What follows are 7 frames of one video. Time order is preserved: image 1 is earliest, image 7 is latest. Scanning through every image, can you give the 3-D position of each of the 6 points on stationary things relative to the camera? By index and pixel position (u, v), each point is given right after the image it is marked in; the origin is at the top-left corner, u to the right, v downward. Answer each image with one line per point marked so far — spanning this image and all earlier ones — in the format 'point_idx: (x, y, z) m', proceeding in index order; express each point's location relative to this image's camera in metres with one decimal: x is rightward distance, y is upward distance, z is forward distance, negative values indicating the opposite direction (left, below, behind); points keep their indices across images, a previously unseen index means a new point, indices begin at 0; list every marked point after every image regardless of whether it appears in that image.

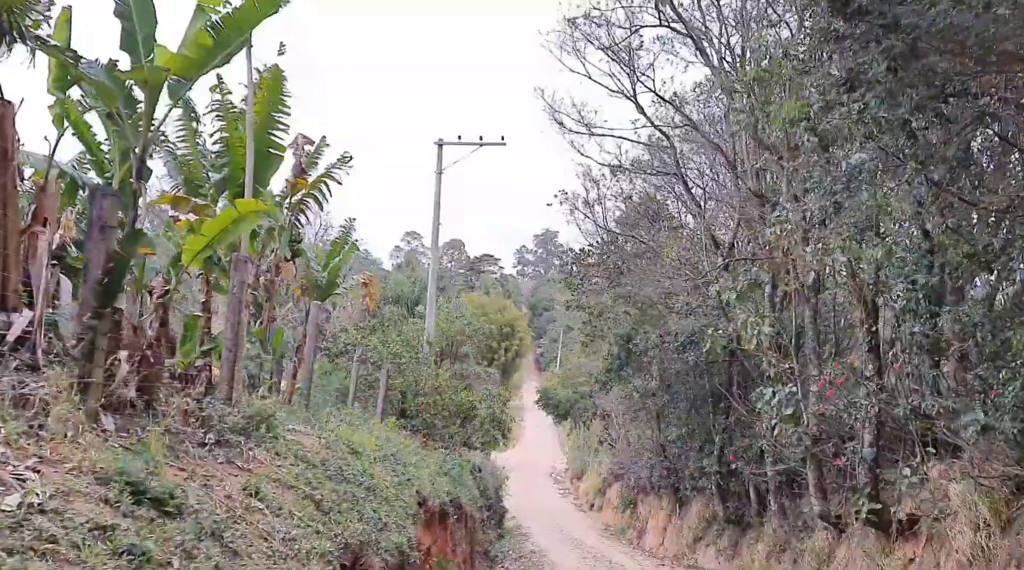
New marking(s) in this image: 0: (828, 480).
0: (+4.2, -2.6, +15.1) m
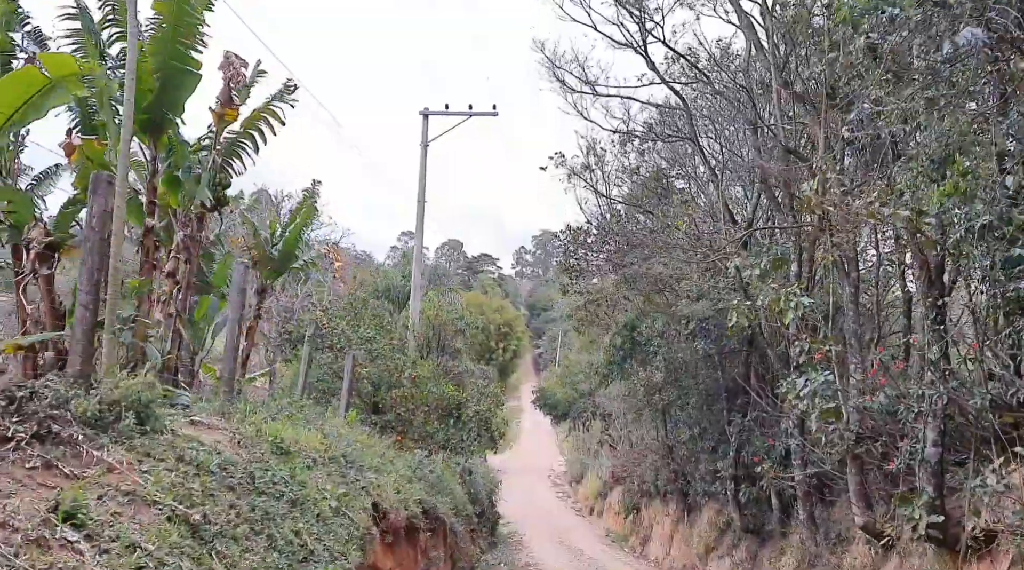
0: (+4.1, -2.2, +12.9) m
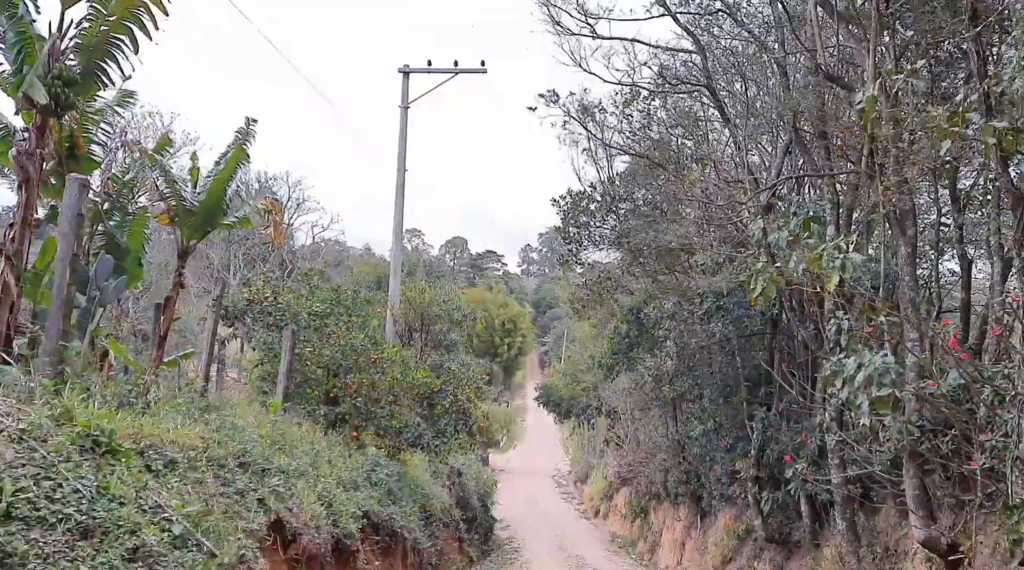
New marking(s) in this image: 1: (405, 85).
0: (+3.9, -1.9, +10.5) m
1: (-1.8, +3.4, +19.5) m
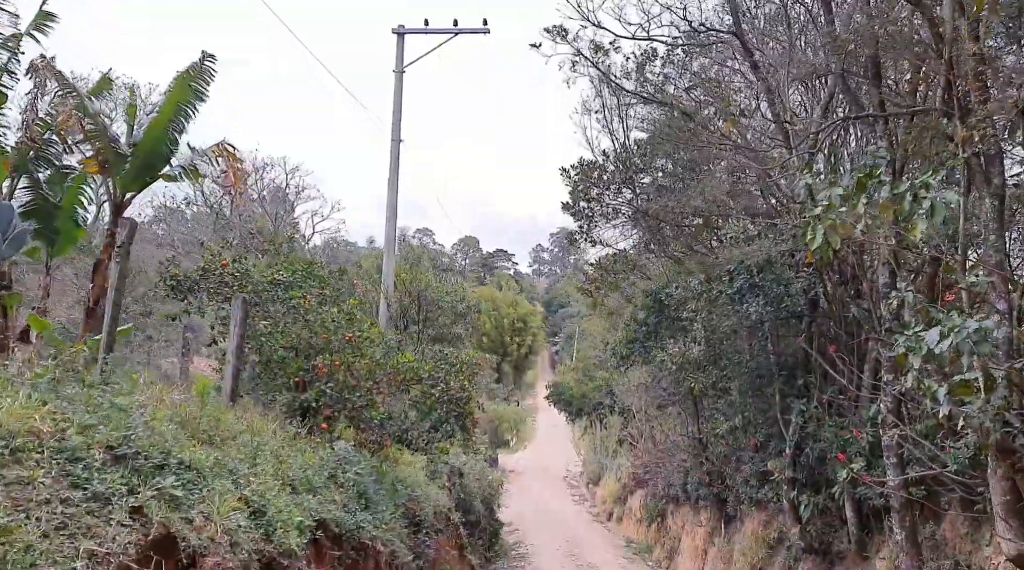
0: (+3.9, -1.6, +8.7) m
1: (-1.7, +3.7, +17.7) m
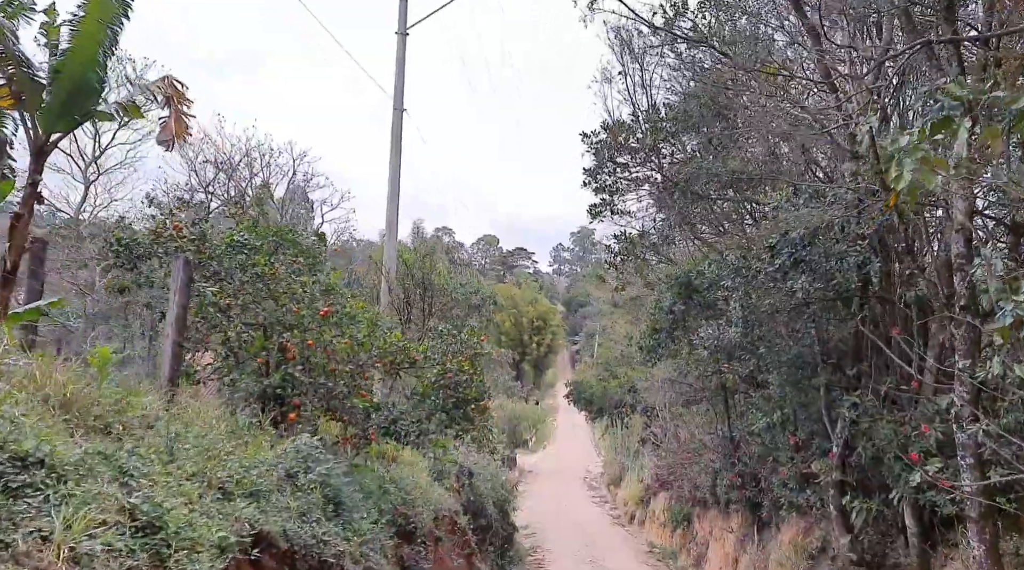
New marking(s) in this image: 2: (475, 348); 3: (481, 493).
0: (+3.9, -1.3, +7.0) m
1: (-1.5, +3.9, +16.2) m
2: (-0.4, -0.7, +12.1) m
3: (-0.5, -3.2, +17.5) m
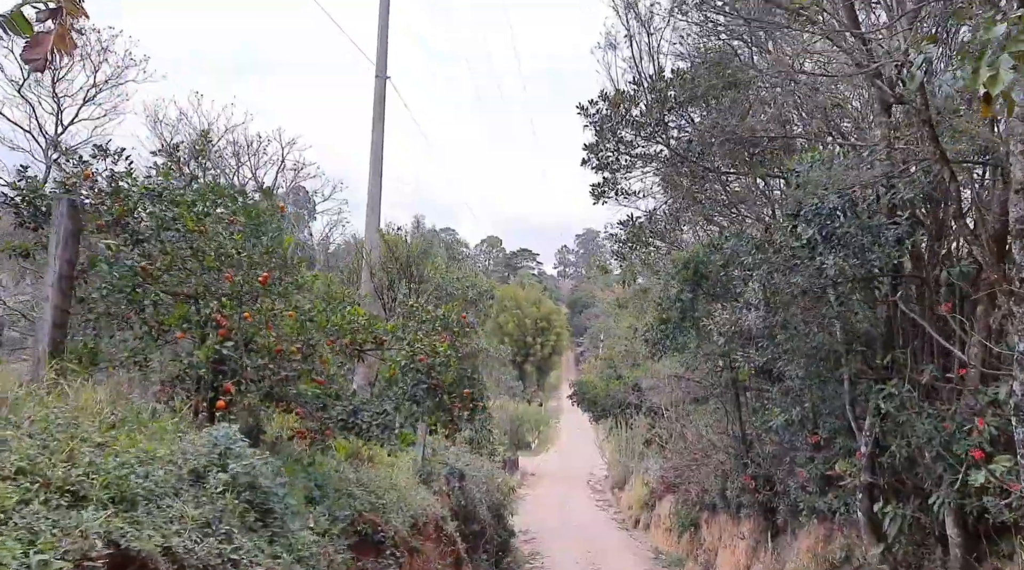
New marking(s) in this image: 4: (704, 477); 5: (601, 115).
0: (+3.8, -1.1, +5.6) m
1: (-1.6, +4.1, +14.8) m
2: (-0.5, -0.4, +10.8) m
3: (-0.6, -3.0, +16.2) m
4: (+3.2, -3.1, +18.8) m
5: (+1.0, +2.0, +12.9) m
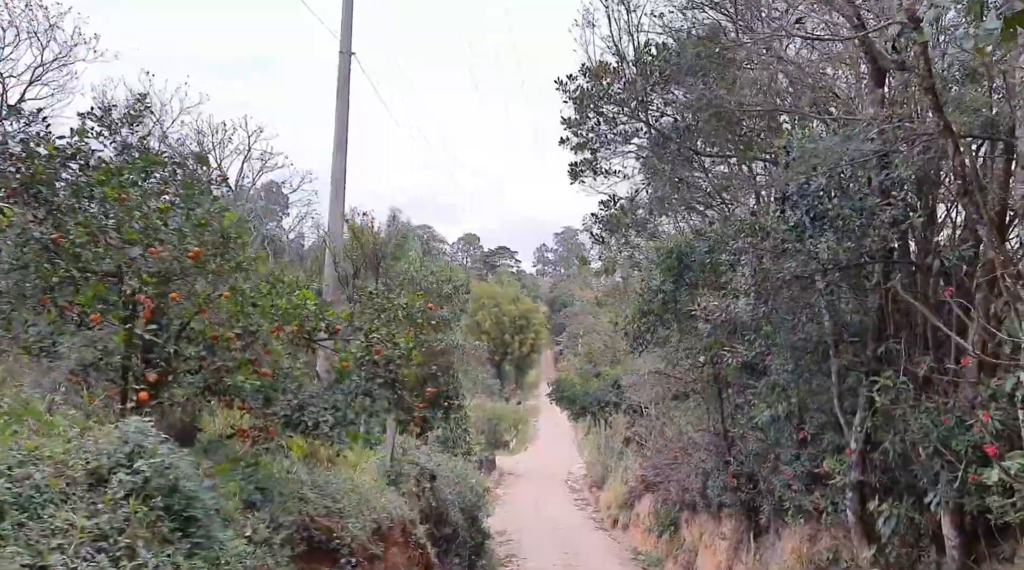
0: (+3.6, -1.0, +5.0) m
1: (-1.9, +4.2, +14.1) m
2: (-0.8, -0.3, +10.1) m
3: (-0.9, -2.9, +15.5) m
4: (+2.8, -3.0, +18.1) m
5: (+0.7, +2.1, +12.2) m
